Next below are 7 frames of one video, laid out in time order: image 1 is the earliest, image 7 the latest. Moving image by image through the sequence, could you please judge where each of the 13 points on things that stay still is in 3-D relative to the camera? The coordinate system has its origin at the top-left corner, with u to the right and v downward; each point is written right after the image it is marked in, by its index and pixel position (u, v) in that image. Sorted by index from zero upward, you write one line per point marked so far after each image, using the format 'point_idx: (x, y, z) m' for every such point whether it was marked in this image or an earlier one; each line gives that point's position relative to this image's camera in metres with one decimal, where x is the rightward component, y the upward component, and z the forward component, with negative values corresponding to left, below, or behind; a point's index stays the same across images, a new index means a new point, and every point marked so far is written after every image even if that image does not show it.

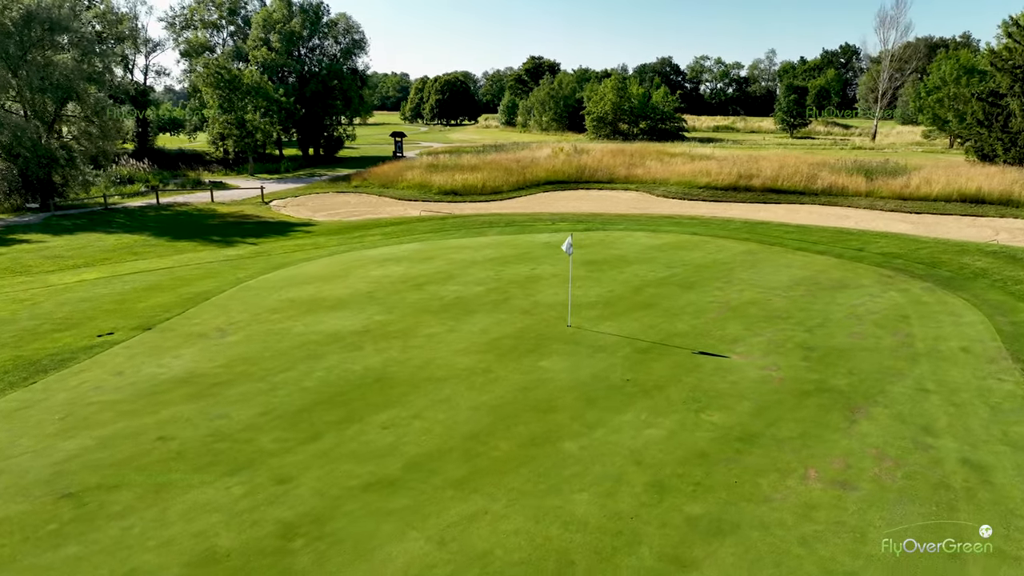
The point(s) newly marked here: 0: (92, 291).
0: (-8.6, -0.1, +14.5) m
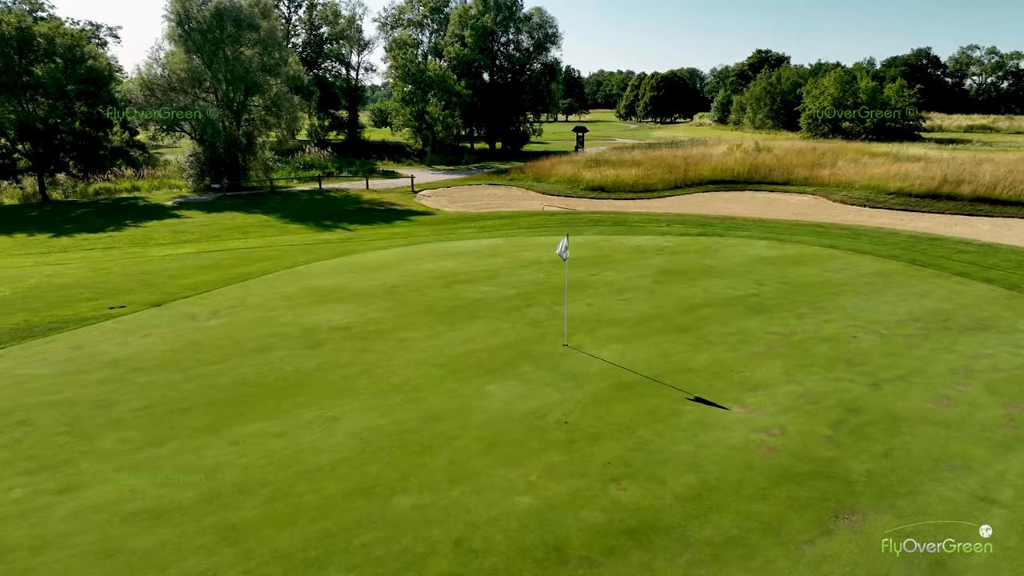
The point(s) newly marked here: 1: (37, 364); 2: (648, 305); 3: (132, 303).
0: (-7.4, +0.5, +15.2) m
1: (-5.9, -0.9, +8.9) m
2: (+2.2, -0.3, +11.3) m
3: (-6.3, -0.3, +11.7) m
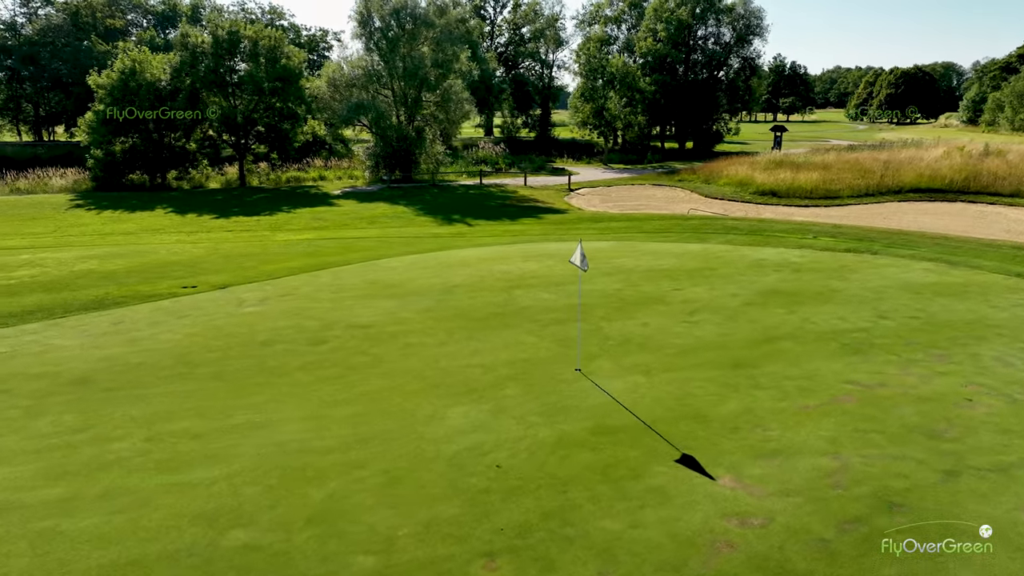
0: (-5.3, +0.9, +15.9) m
1: (-5.8, -0.6, +9.4) m
2: (+2.7, -0.6, +9.5) m
3: (-5.3, +0.1, +12.2) m
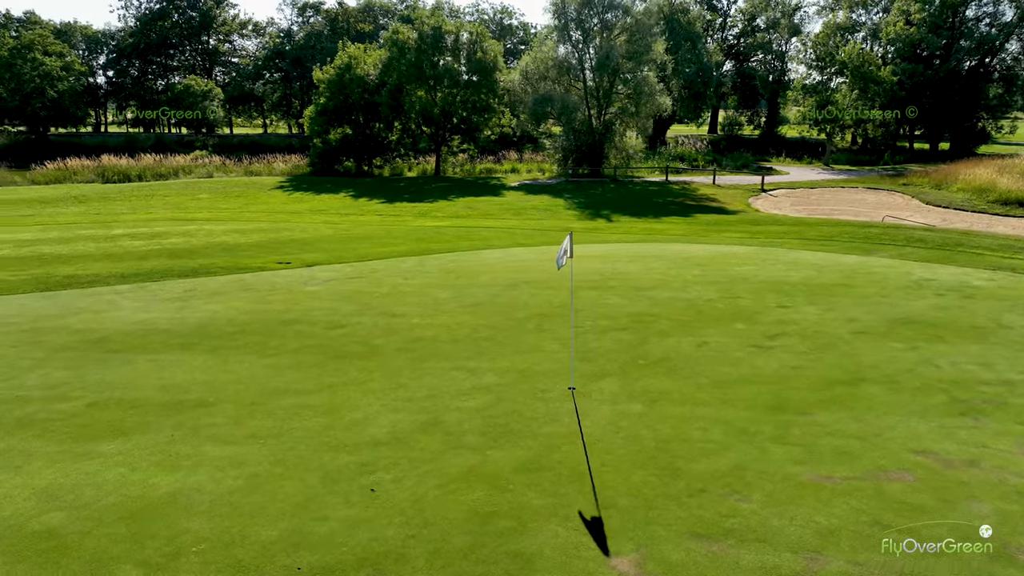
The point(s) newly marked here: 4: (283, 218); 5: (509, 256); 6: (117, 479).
0: (-2.6, +1.2, +16.1) m
1: (-5.2, -0.1, +10.1) m
2: (+2.9, -0.8, +7.5) m
3: (-3.8, +0.5, +12.6) m
4: (-6.1, +1.9, +19.1) m
5: (-0.1, +0.6, +13.2) m
6: (-2.9, -1.4, +5.1) m
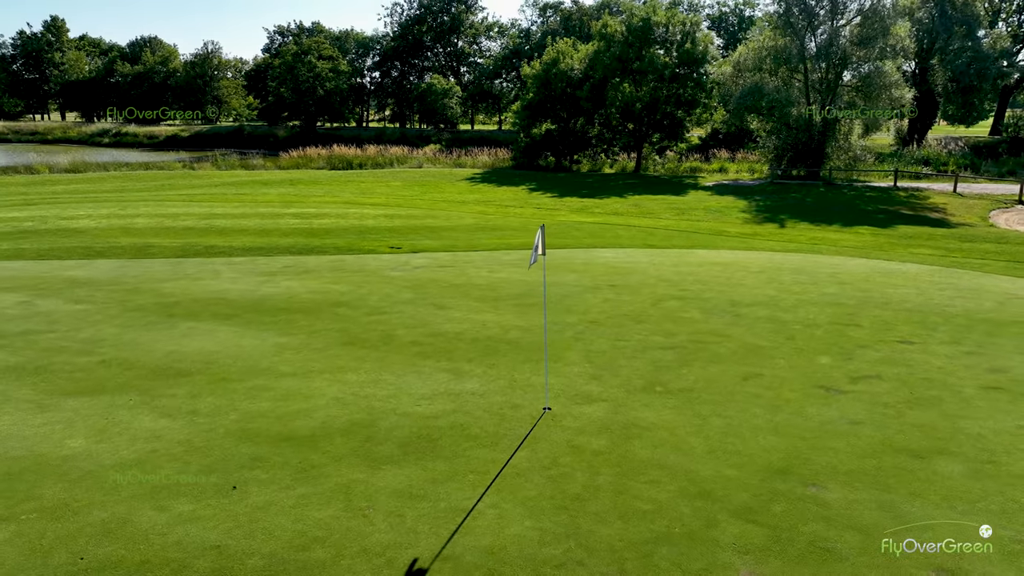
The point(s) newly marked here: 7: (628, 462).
0: (+0.5, +1.3, +15.6) m
1: (-4.0, +0.3, +10.7) m
2: (+2.7, -1.0, +5.7) m
3: (-1.8, +0.7, +12.7) m
4: (-1.8, +2.2, +19.5) m
5: (+1.9, +0.5, +12.0) m
6: (-3.5, -1.1, +5.3) m
7: (+0.8, -1.2, +4.9) m
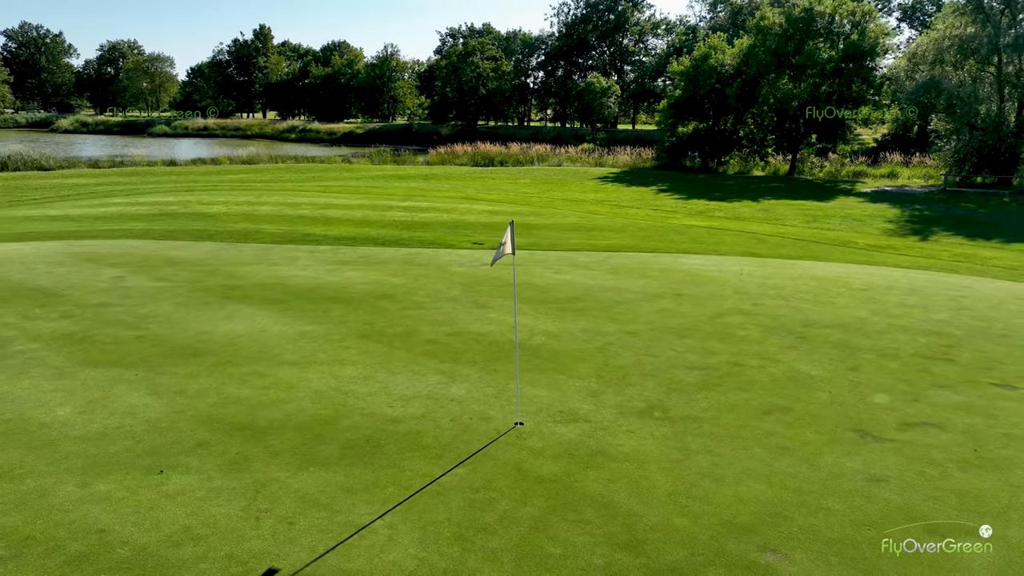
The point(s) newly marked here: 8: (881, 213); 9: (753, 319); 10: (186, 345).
0: (+2.6, +1.2, +14.7) m
1: (-2.9, +0.5, +11.1) m
2: (+2.3, -1.2, +4.6) m
3: (-0.4, +0.8, +12.4) m
4: (+1.3, +2.2, +19.1) m
5: (+3.1, +0.4, +11.0) m
6: (-3.8, -0.9, +5.7) m
7: (+0.4, -1.3, +4.3) m
8: (+9.2, +1.9, +17.9) m
9: (+2.7, -0.3, +7.9) m
10: (-3.2, -0.6, +7.1) m
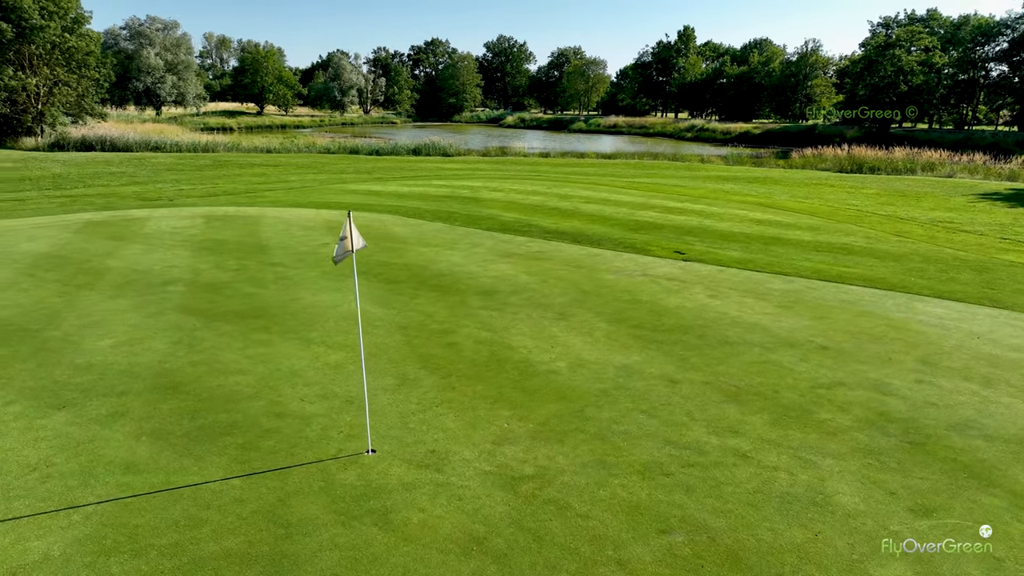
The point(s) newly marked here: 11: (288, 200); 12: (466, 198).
0: (+6.5, +0.5, +11.1) m
1: (-0.2, +0.6, +10.9) m
2: (+0.7, -1.5, +2.8) m
3: (+2.8, +0.5, +10.7) m
4: (+7.8, +1.5, +15.5) m
5: (+4.8, -0.3, +7.7) m
6: (-3.9, -0.4, +6.8) m
7: (-1.2, -1.3, +3.5) m
8: (+13.8, +0.1, +10.3) m
9: (+2.8, -0.8, +5.3) m
10: (-2.7, -0.2, +7.7) m
11: (-5.3, +2.0, +16.6) m
12: (-1.1, +2.2, +17.2) m
